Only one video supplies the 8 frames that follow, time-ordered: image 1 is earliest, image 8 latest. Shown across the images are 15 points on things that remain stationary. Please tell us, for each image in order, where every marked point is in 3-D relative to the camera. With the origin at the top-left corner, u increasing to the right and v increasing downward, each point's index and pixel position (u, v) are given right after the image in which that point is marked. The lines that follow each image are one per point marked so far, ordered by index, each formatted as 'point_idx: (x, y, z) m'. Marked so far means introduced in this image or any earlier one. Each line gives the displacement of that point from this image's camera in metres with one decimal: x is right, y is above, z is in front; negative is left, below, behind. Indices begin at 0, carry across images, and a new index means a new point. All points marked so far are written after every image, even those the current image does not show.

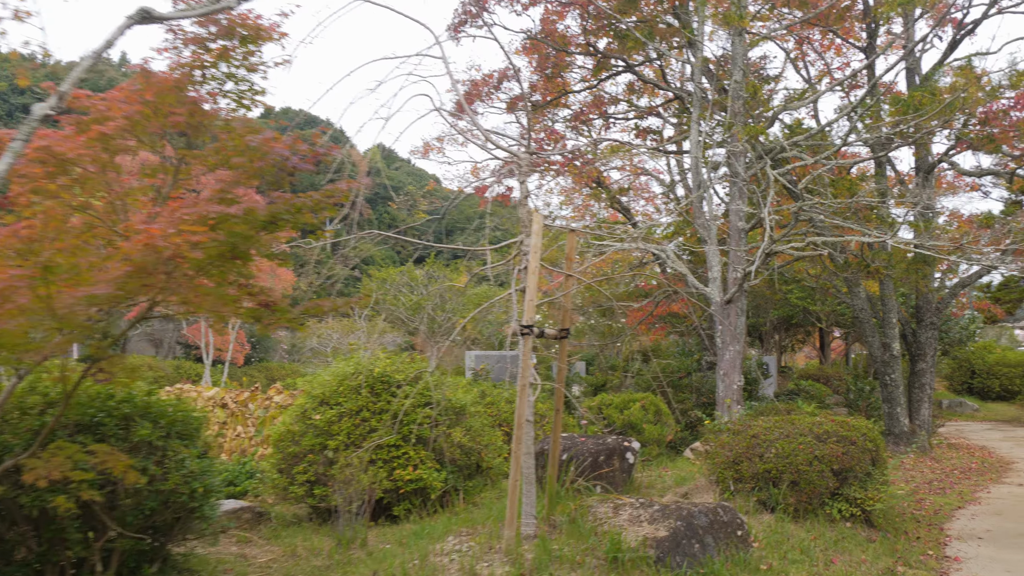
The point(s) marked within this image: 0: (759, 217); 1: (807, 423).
0: (+2.2, +0.6, +9.5) m
1: (+1.9, -0.9, +6.8) m
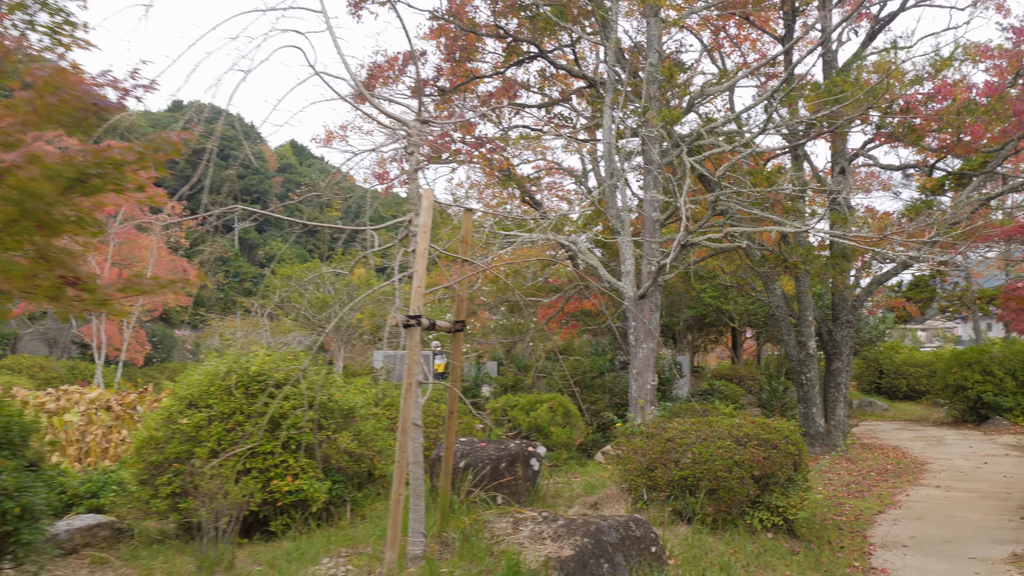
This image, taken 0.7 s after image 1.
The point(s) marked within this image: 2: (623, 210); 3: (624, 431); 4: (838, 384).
0: (+1.4, +0.7, +9.0) m
1: (+1.3, -0.8, +6.3) m
2: (+0.9, +0.7, +8.9) m
3: (+0.8, -1.0, +7.1) m
4: (+3.8, -1.1, +12.3) m
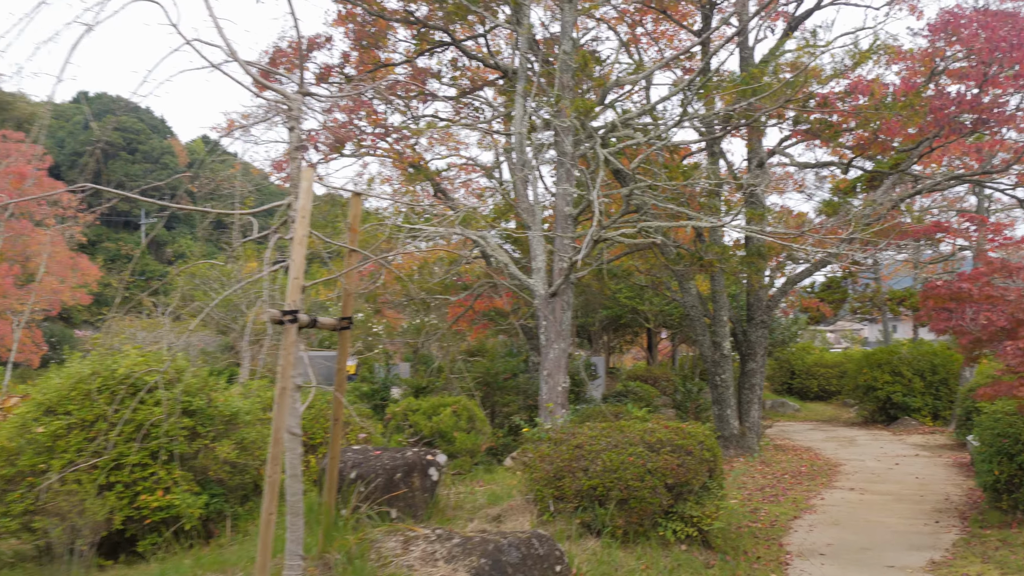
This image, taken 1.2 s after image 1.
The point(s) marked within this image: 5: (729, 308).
0: (+0.6, +0.7, +8.6) m
1: (+0.7, -0.8, +5.9) m
2: (+0.2, +0.7, +8.5) m
3: (+0.1, -0.9, +6.7) m
4: (+2.8, -1.1, +12.1) m
5: (+2.5, -0.2, +12.1) m
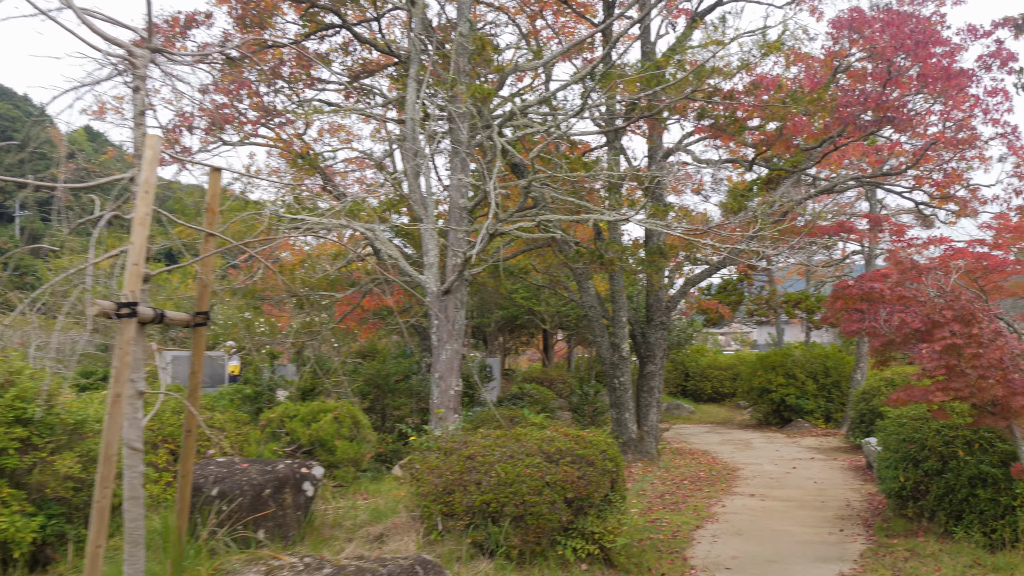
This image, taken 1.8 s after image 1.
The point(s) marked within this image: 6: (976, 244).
0: (-0.2, +0.7, +8.1) m
1: (+0.1, -0.8, +5.4) m
2: (-0.7, +0.7, +7.9) m
3: (-0.5, -0.9, +6.1) m
4: (+1.6, -1.1, +11.8) m
5: (+1.3, -0.2, +11.7) m
6: (+3.6, +0.3, +8.1) m
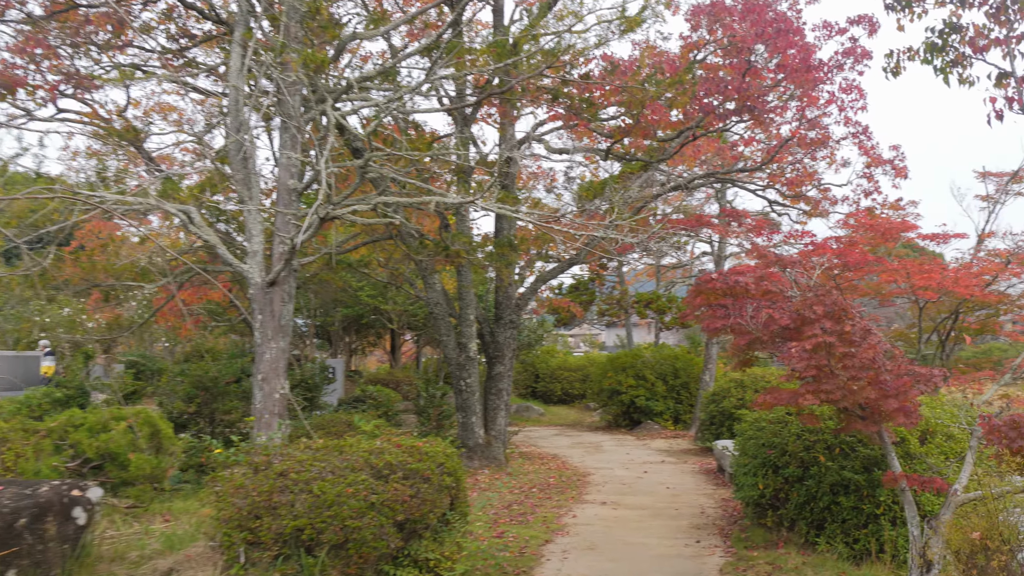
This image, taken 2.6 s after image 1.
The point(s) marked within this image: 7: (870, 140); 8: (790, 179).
0: (-1.4, +0.8, +7.3) m
1: (-0.7, -0.7, +4.7) m
2: (-1.8, +0.8, +7.1) m
3: (-1.4, -0.9, +5.3) m
4: (-0.1, -1.1, +11.2) m
5: (-0.4, -0.2, +11.1) m
6: (+2.4, +0.4, +7.8) m
7: (+3.7, +1.5, +10.7) m
8: (+3.1, +1.2, +11.6) m
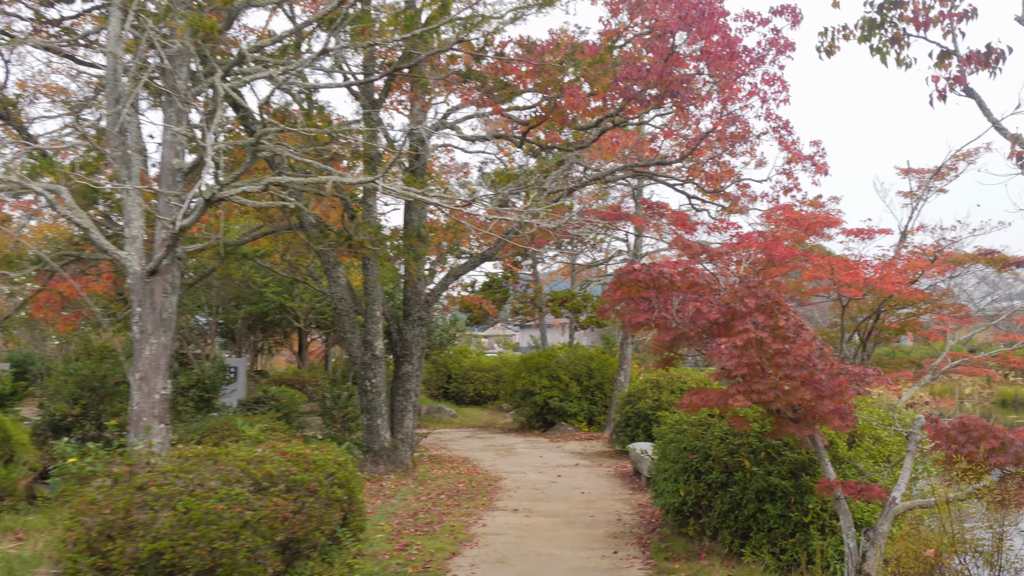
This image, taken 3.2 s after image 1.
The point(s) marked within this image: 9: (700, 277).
0: (-1.9, +0.9, +6.6) m
1: (-1.1, -0.7, +4.1) m
2: (-2.3, +0.8, +6.4) m
3: (-1.9, -0.8, +4.6) m
4: (-1.1, -1.0, +10.6) m
5: (-1.3, -0.1, +10.5) m
6: (+1.8, +0.4, +7.5) m
7: (+2.8, +1.5, +10.5) m
8: (+2.1, +1.2, +11.2) m
9: (+0.9, +0.1, +5.3) m
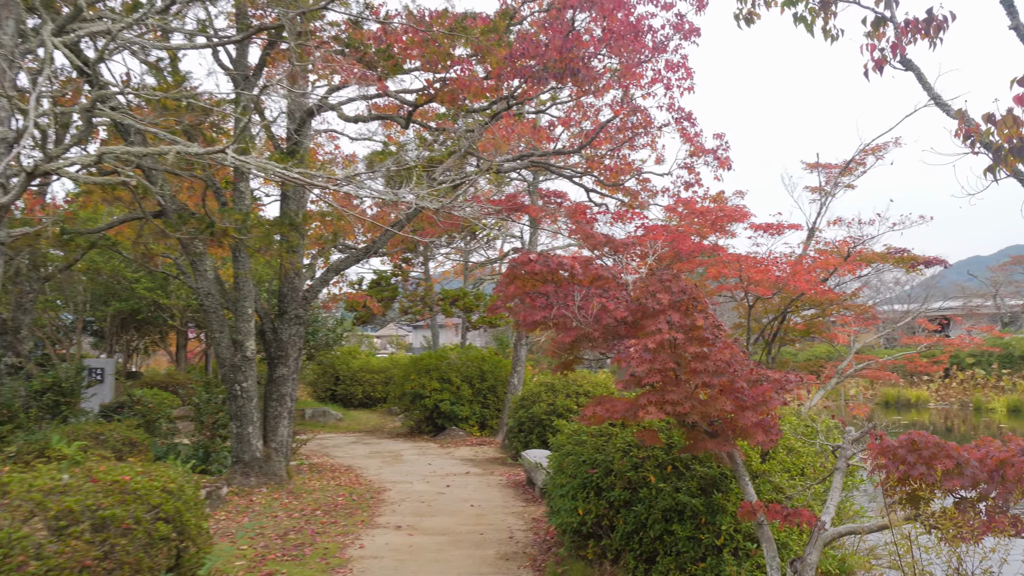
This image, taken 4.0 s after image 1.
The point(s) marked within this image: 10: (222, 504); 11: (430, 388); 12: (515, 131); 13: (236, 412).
0: (-2.6, +0.9, +5.7) m
1: (-1.5, -0.6, +3.2) m
2: (-3.0, +0.9, +5.4) m
3: (-2.3, -0.7, +3.7) m
4: (-2.1, -1.0, +9.7) m
5: (-2.3, -0.1, +9.6) m
6: (+1.0, +0.4, +6.9) m
7: (+1.7, +1.5, +10.0) m
8: (+1.0, +1.2, +10.7) m
9: (+0.4, +0.1, +4.6) m
10: (-2.3, -1.7, +8.3) m
11: (-1.3, -1.6, +16.2) m
12: (0.0, +1.6, +10.5) m
13: (-2.4, -1.1, +9.3) m
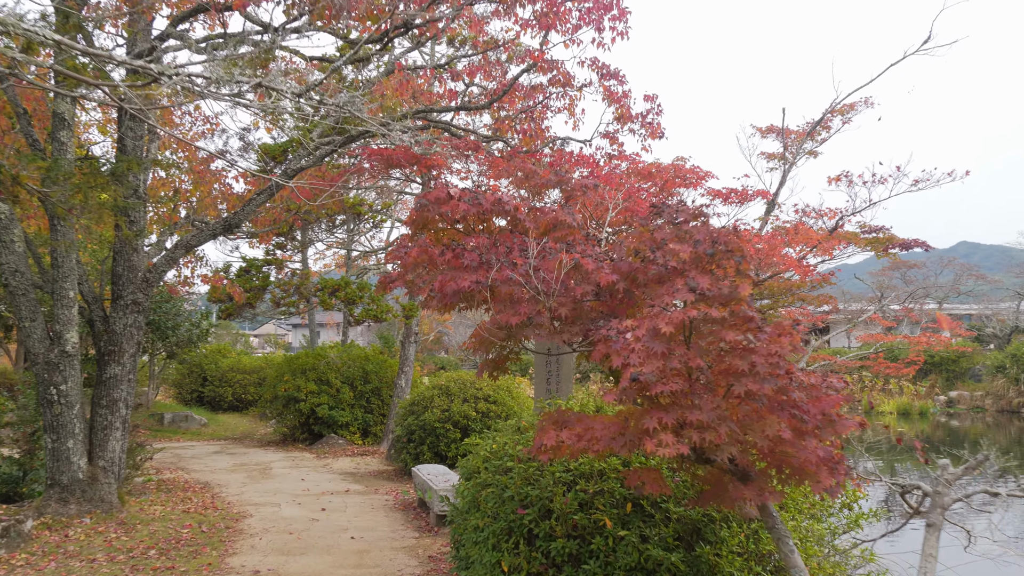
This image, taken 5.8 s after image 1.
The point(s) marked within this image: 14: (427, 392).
0: (-2.9, +1.1, +3.7) m
1: (-1.6, -0.5, +1.4) m
2: (-3.3, +1.1, +3.4) m
3: (-2.5, -0.6, +1.8) m
4: (-3.0, -0.8, +7.8) m
5: (-3.1, +0.1, +7.6) m
6: (+0.5, +0.5, +5.4) m
7: (+0.9, +1.6, +8.5) m
8: (+0.1, +1.4, +9.1) m
9: (+0.2, +0.2, +3.0) m
10: (-3.0, -1.5, +6.3) m
11: (-2.8, -1.4, +14.4) m
12: (-0.9, +1.7, +8.9) m
13: (-3.2, -0.9, +7.3) m
14: (-0.8, -1.0, +10.2) m
